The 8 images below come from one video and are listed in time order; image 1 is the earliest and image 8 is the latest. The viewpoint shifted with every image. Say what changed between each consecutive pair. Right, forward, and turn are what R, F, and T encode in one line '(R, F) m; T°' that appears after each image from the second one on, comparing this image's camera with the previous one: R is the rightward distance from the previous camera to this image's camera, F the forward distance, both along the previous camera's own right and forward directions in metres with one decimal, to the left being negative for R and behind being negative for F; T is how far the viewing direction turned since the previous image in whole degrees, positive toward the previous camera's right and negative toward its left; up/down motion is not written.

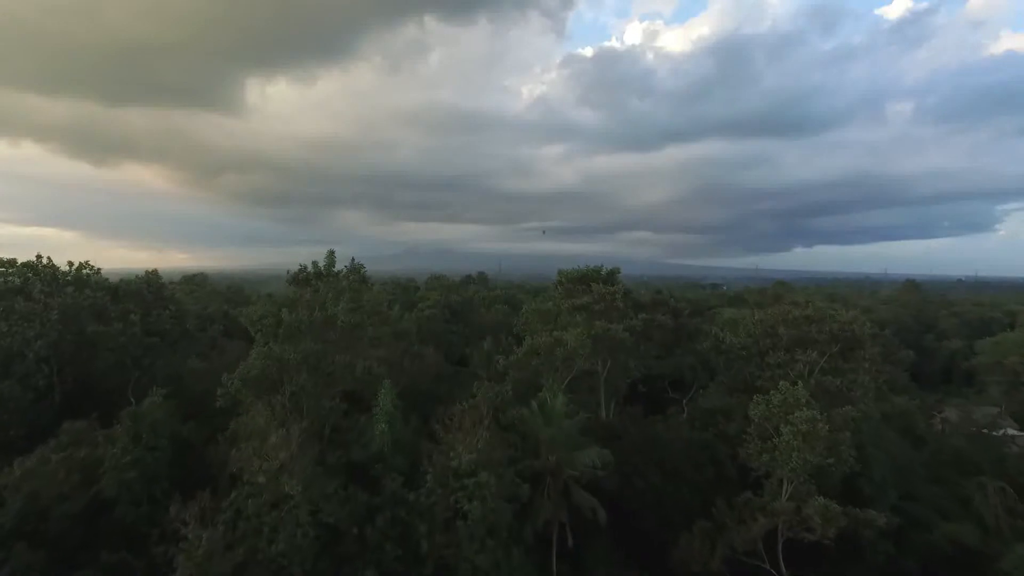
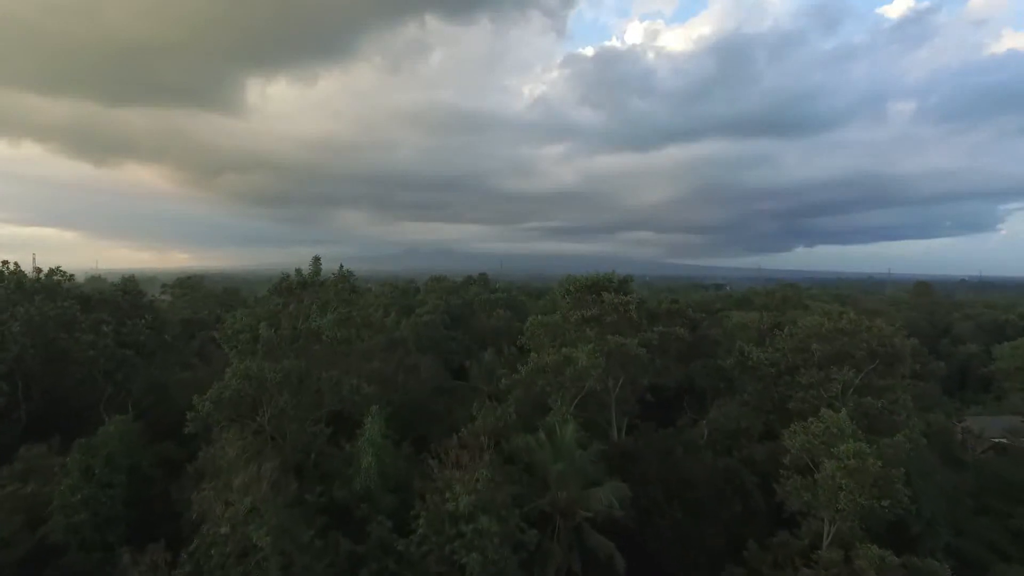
(-0.1, +2.2) m; 0°
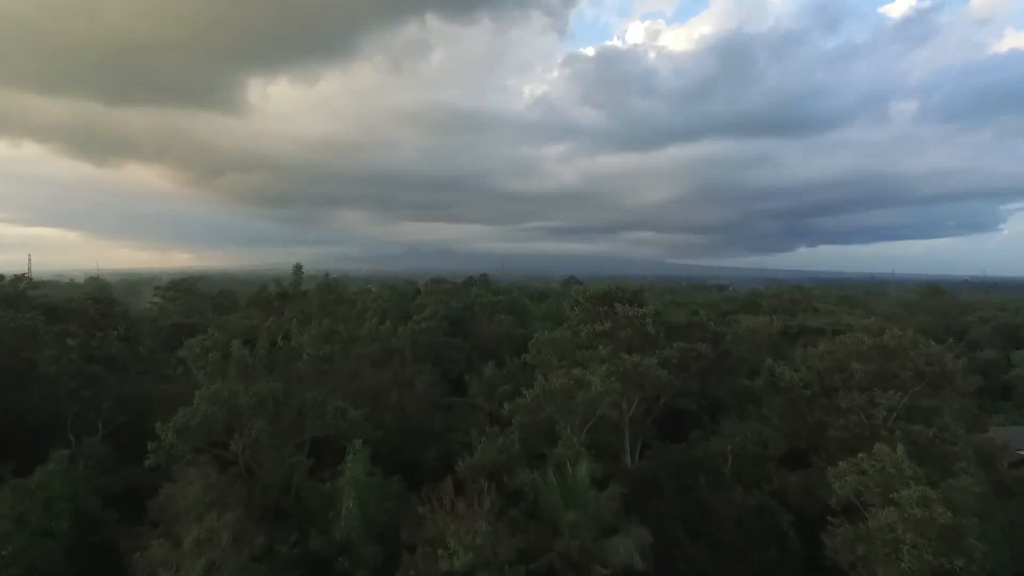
(-0.1, +2.2) m; 0°
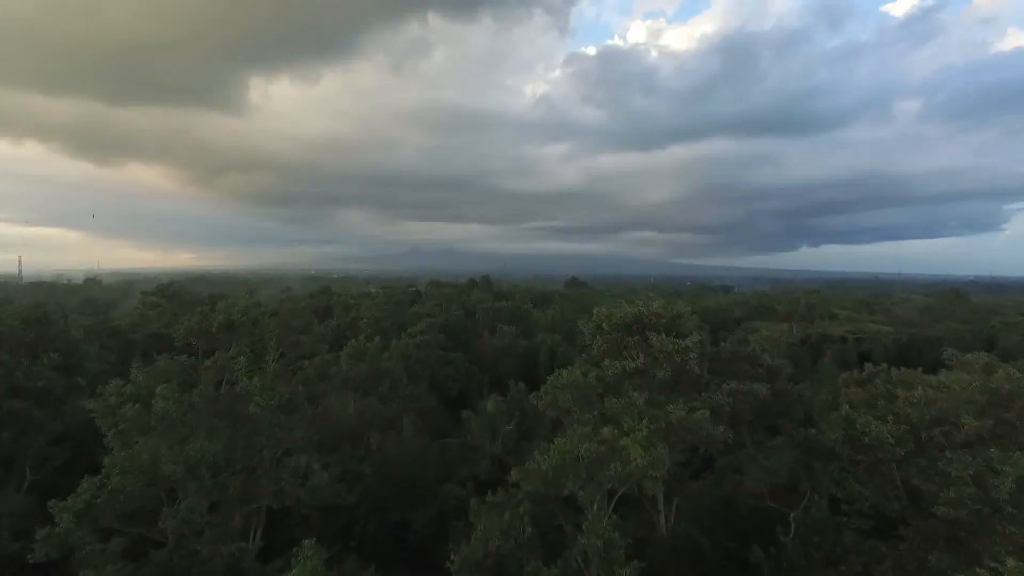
(-0.2, +4.1) m; 0°
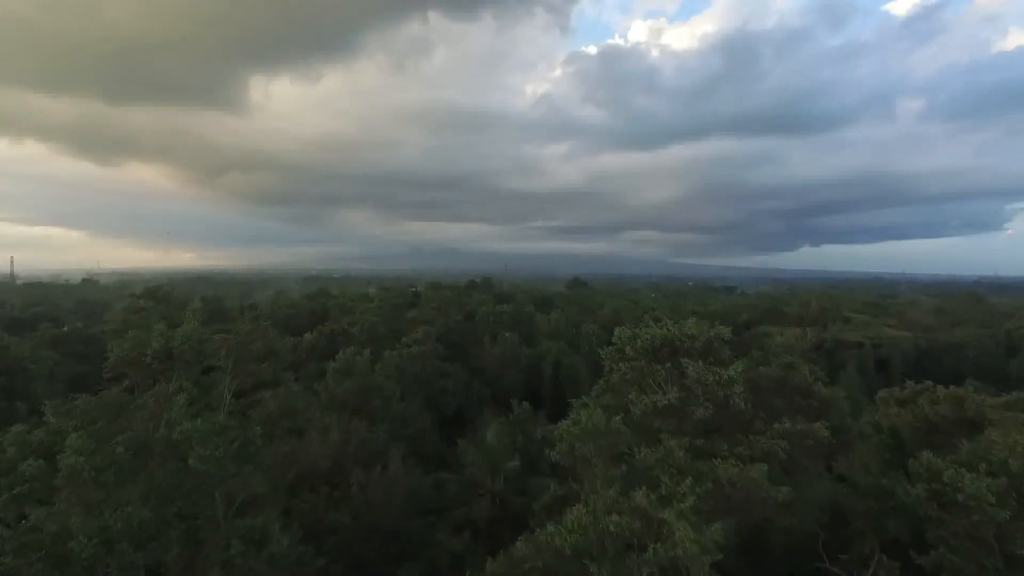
(-0.1, +2.9) m; 0°
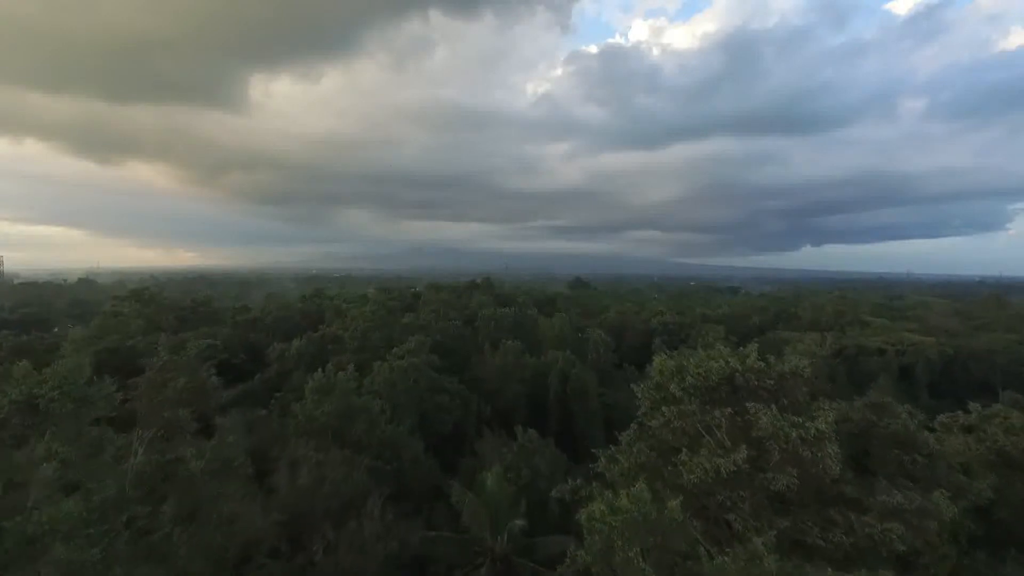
(-0.1, +3.5) m; 0°
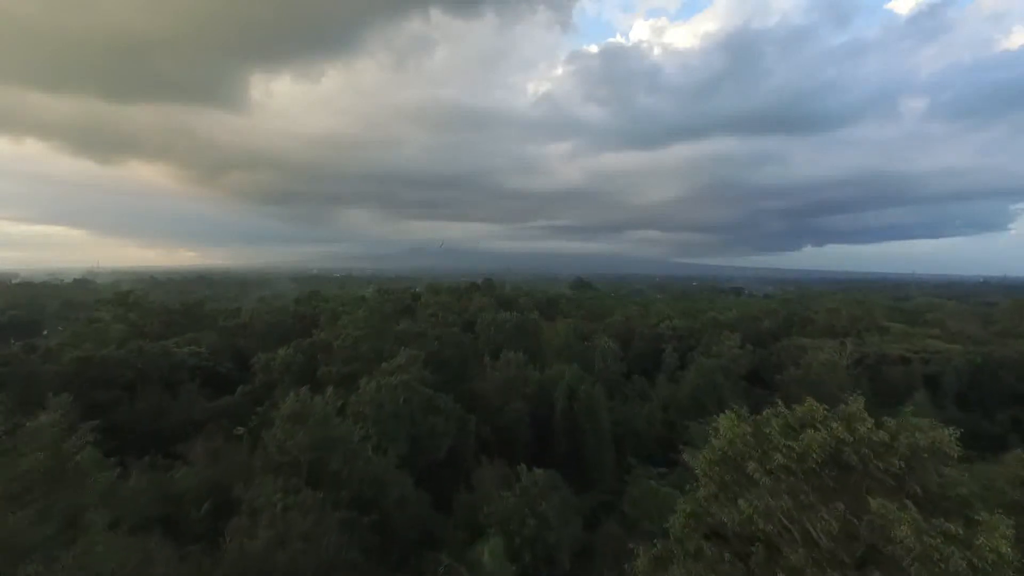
(-0.1, +3.4) m; 0°
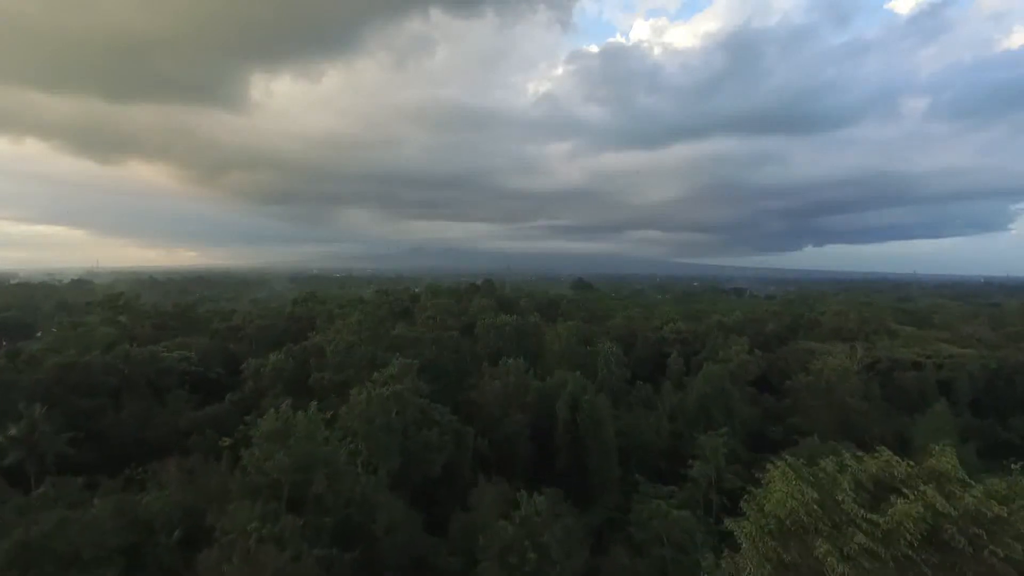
(0.0, +1.8) m; 0°
